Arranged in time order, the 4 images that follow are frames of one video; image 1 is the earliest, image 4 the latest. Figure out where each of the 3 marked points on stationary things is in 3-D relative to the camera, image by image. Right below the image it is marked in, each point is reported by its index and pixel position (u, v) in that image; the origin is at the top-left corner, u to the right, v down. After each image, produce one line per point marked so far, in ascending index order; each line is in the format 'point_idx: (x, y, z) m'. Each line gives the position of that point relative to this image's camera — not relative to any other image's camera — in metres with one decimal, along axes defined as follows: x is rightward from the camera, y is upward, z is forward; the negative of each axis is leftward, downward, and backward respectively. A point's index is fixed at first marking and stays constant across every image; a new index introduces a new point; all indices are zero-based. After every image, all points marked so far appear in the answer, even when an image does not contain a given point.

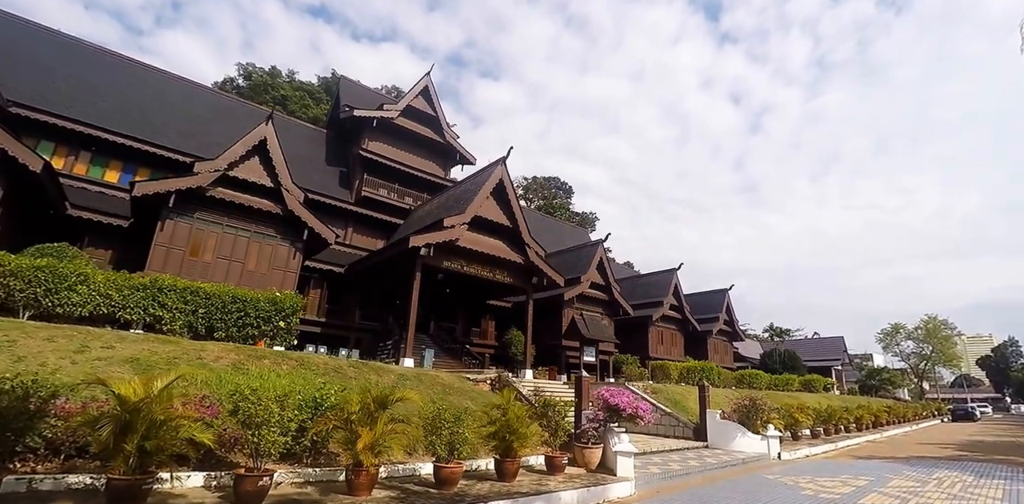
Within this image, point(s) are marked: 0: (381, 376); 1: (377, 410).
0: (-2.7, -2.5, +9.7) m
1: (-1.8, -2.0, +6.1) m
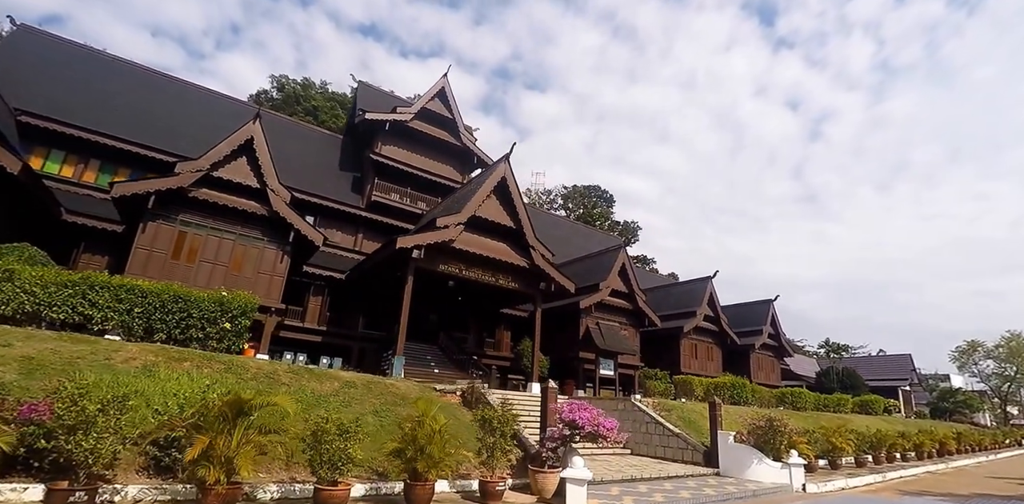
0: (-3.5, -2.4, +8.7) m
1: (-3.0, -1.7, +5.0) m
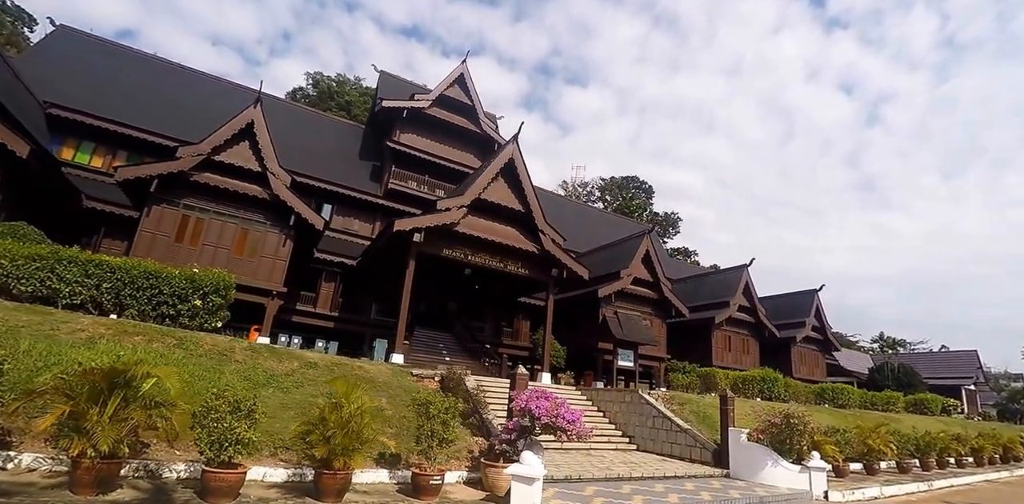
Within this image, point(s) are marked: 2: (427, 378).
0: (-4.0, -1.9, +8.2) m
1: (-3.9, -1.3, +4.5) m
2: (-1.7, -2.6, +9.8) m
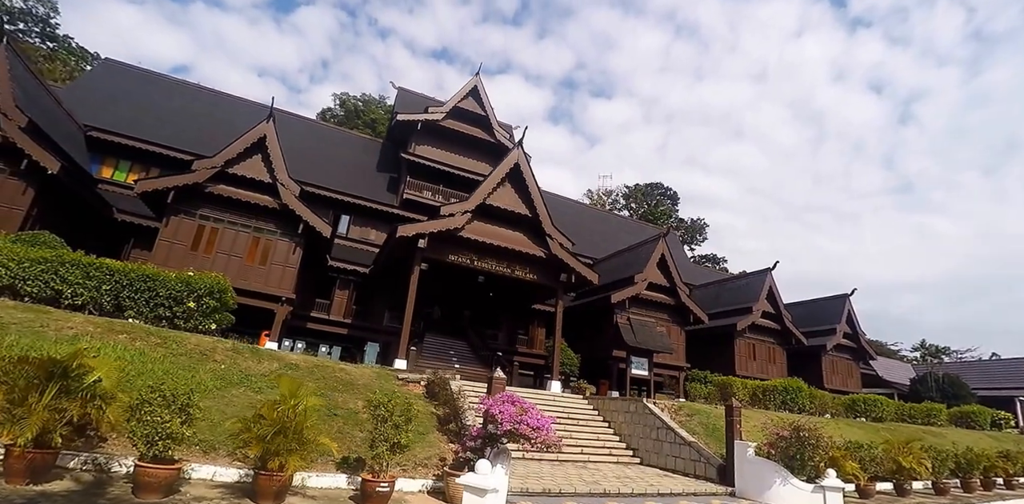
0: (-4.4, -1.9, +8.2) m
1: (-4.5, -1.2, +4.5) m
2: (-2.0, -2.6, +9.6) m
